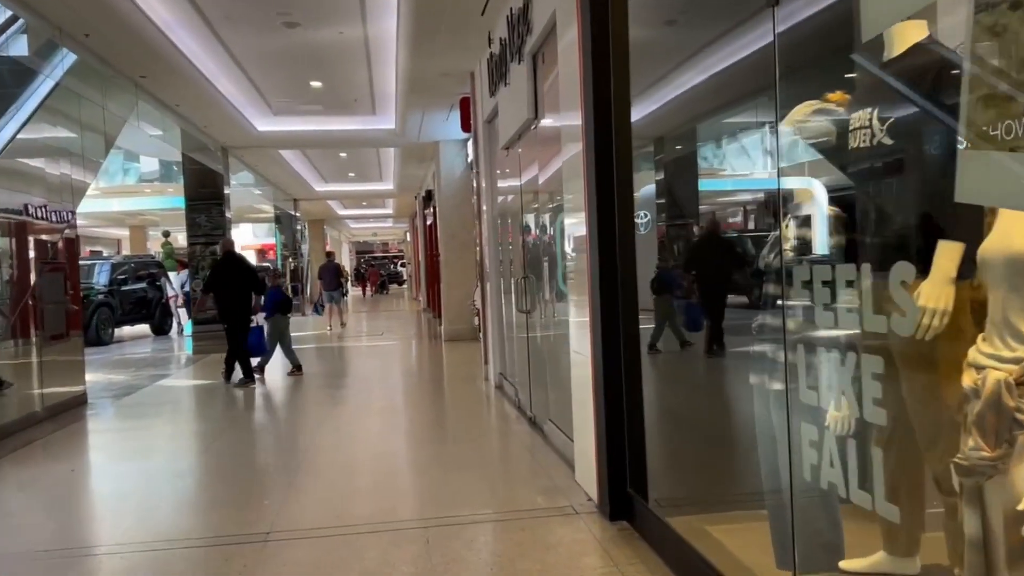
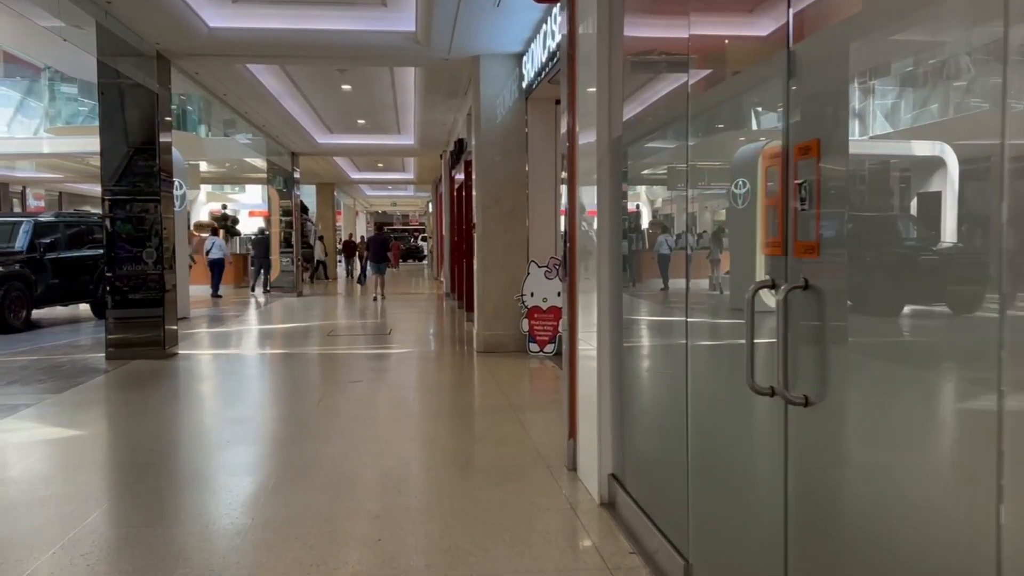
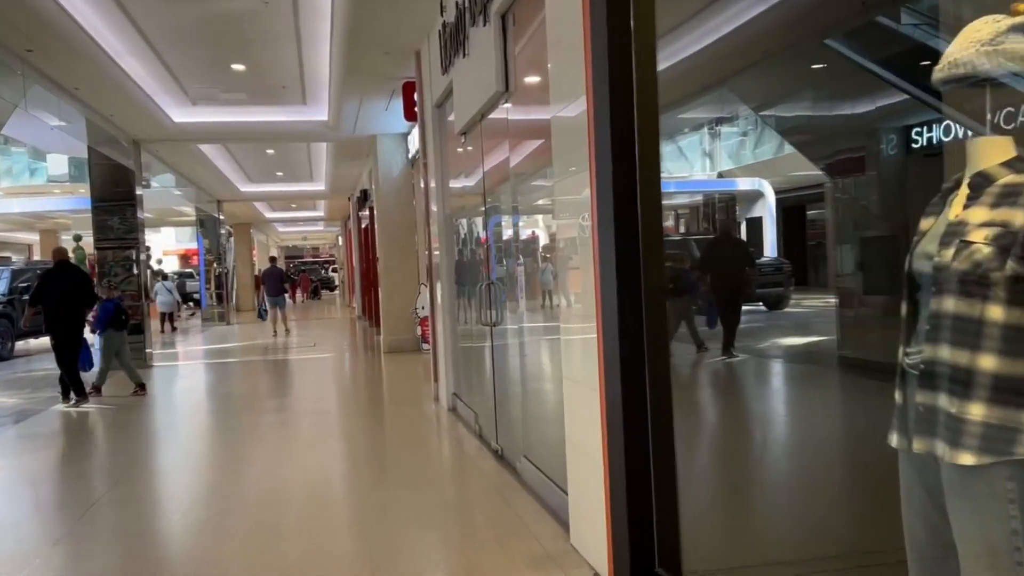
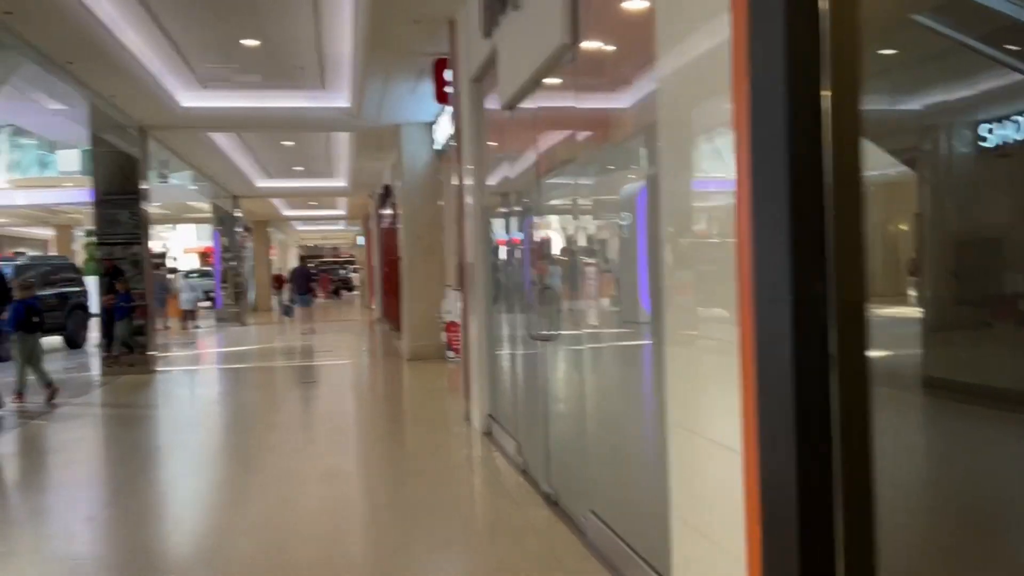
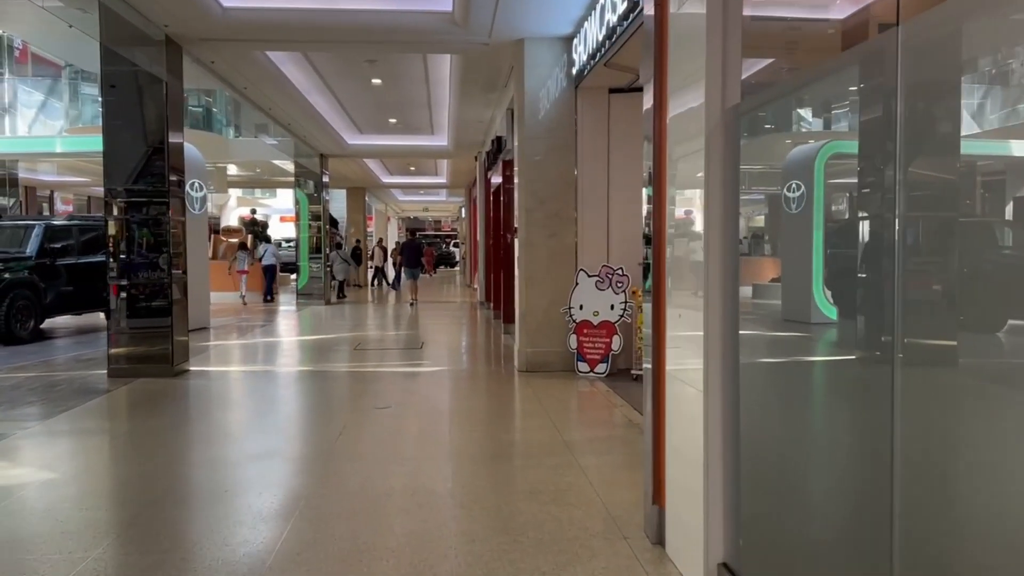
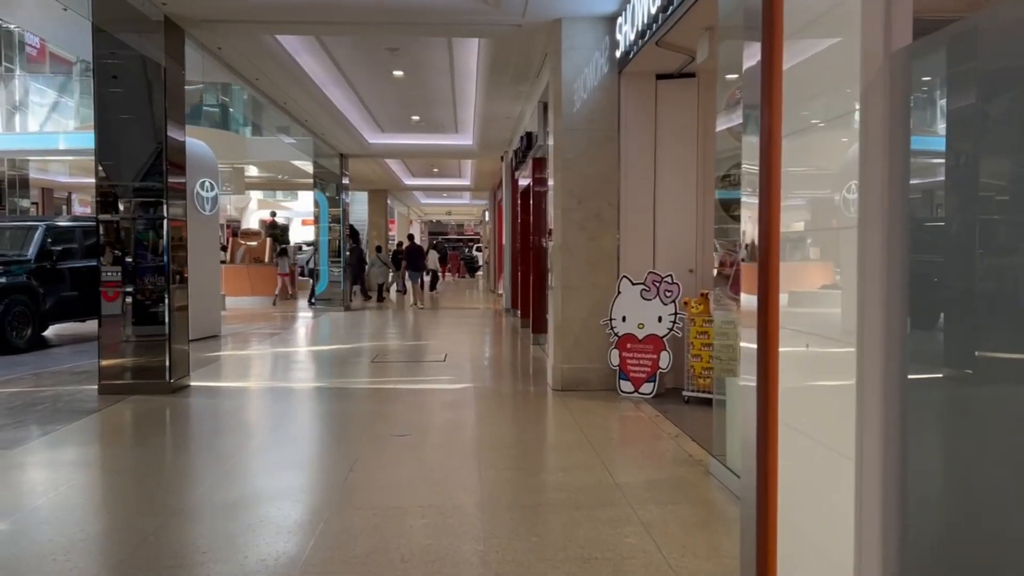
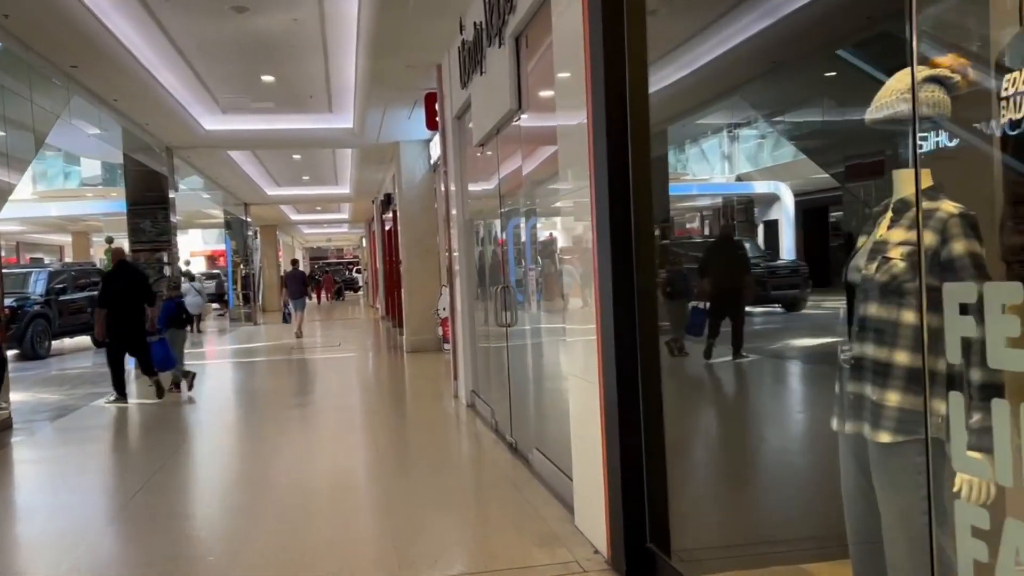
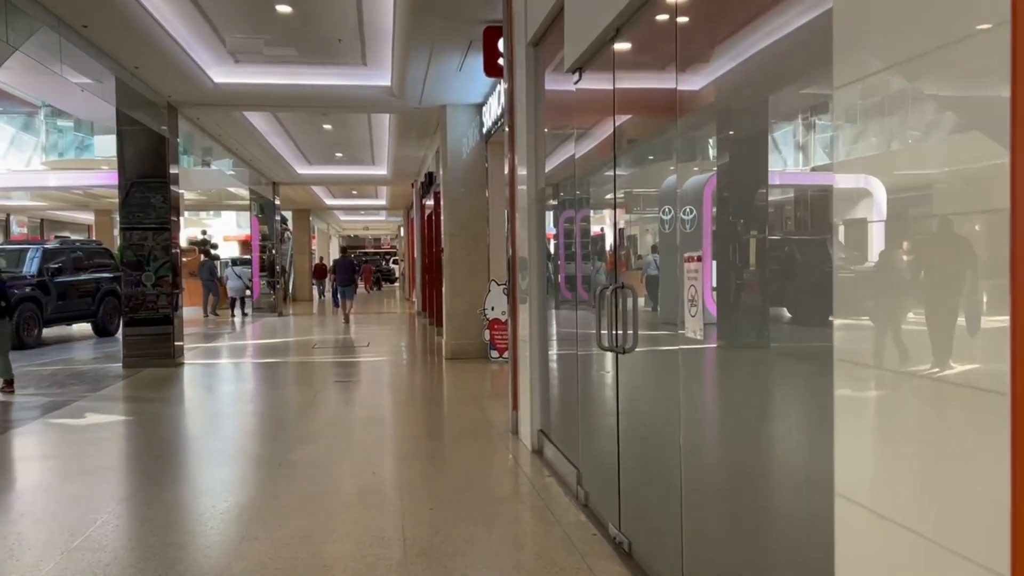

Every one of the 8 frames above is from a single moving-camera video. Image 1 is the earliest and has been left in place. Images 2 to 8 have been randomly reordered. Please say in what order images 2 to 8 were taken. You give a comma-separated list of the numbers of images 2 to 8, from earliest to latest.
7, 3, 4, 8, 2, 5, 6
